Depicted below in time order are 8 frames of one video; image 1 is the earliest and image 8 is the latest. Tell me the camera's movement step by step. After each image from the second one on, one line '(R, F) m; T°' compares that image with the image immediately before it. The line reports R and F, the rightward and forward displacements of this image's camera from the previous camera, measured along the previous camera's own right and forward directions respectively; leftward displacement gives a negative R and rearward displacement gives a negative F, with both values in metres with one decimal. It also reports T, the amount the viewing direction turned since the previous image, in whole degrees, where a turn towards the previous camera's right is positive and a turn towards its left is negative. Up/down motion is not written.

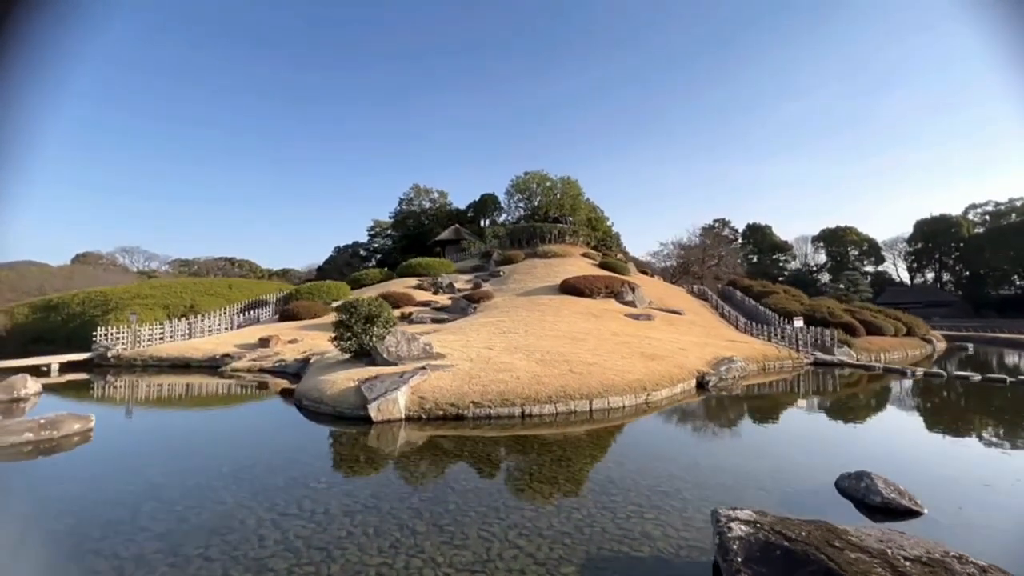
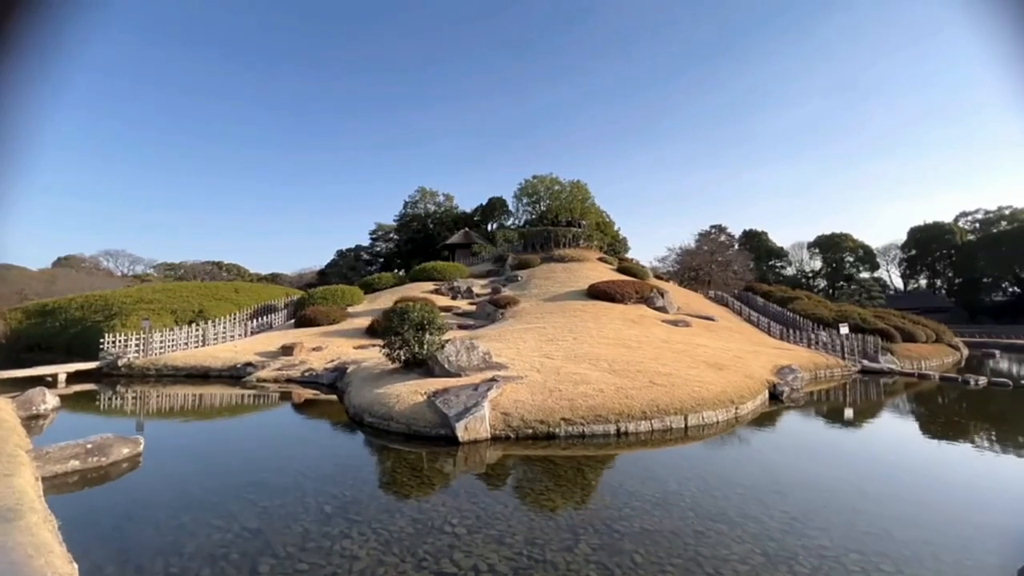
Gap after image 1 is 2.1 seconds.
(-2.4, +1.3) m; +2°
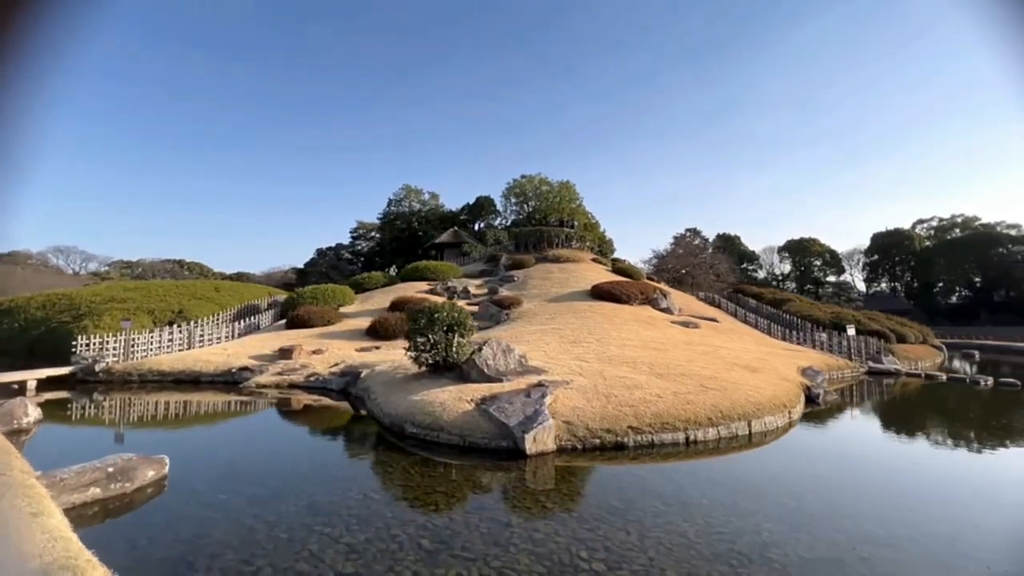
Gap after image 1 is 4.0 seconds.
(-1.9, +1.1) m; +4°
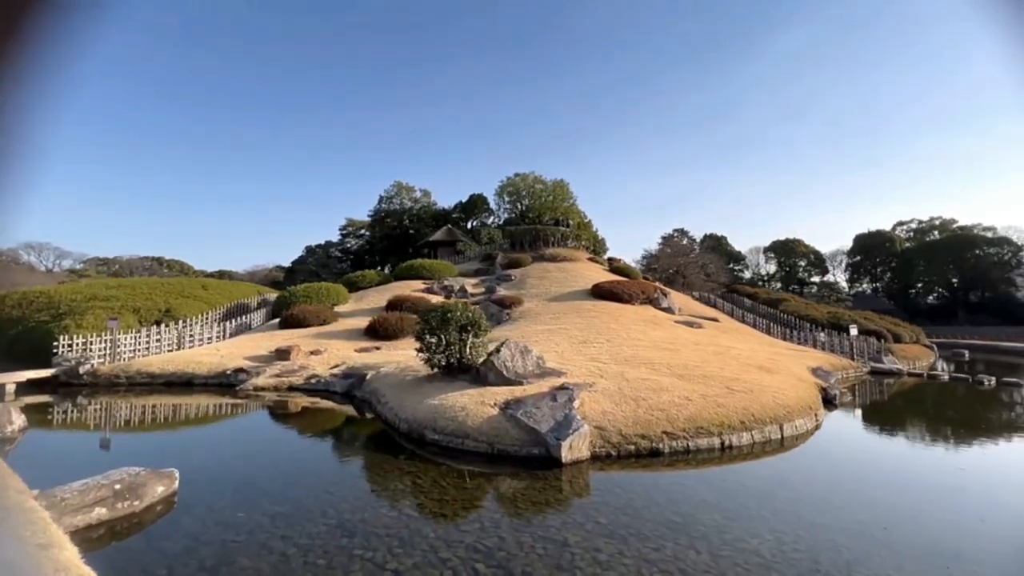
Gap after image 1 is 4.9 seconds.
(-0.9, +0.6) m; +2°
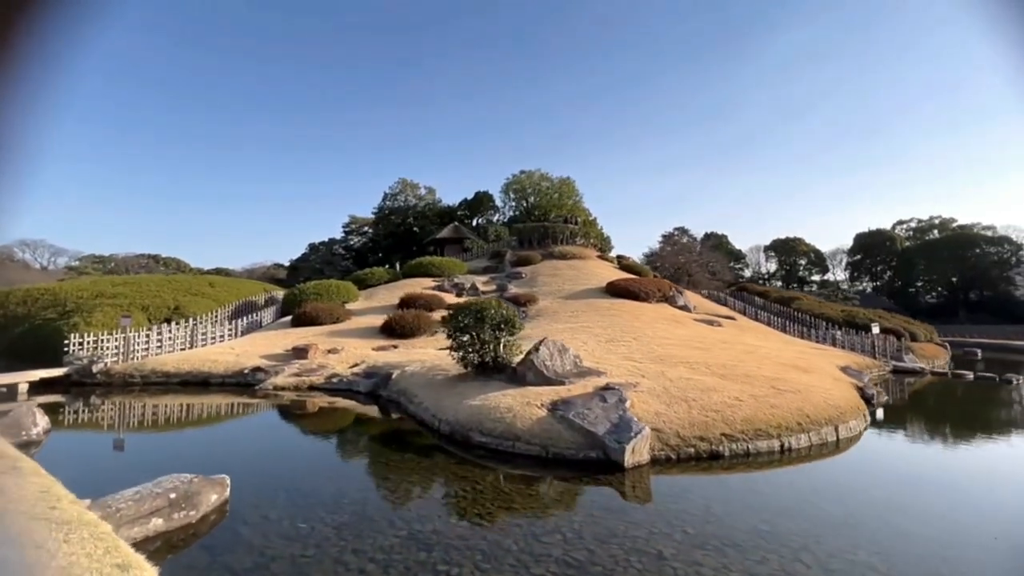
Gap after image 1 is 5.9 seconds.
(-1.0, +0.5) m; 0°
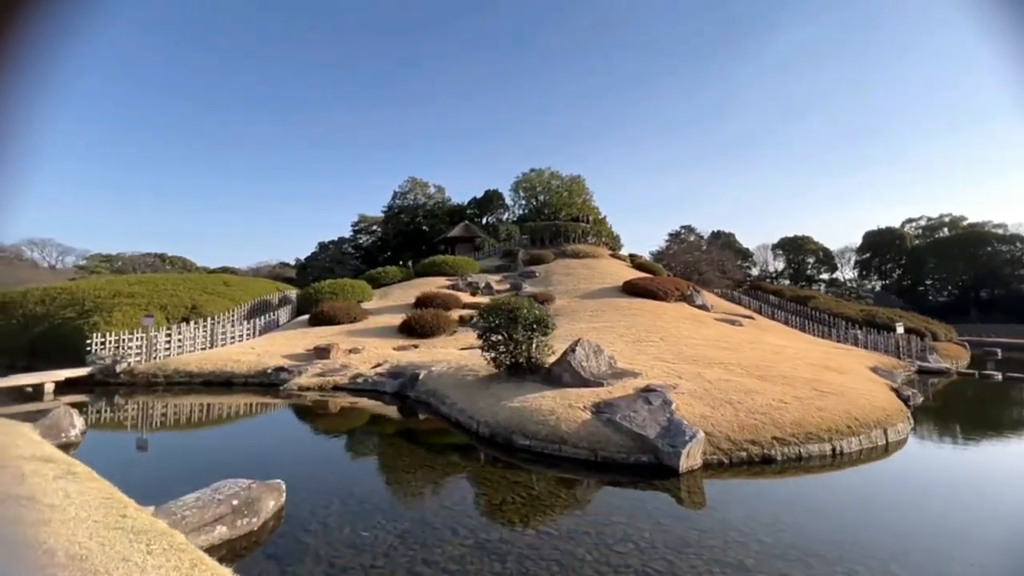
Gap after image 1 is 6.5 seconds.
(-0.8, +0.2) m; 0°
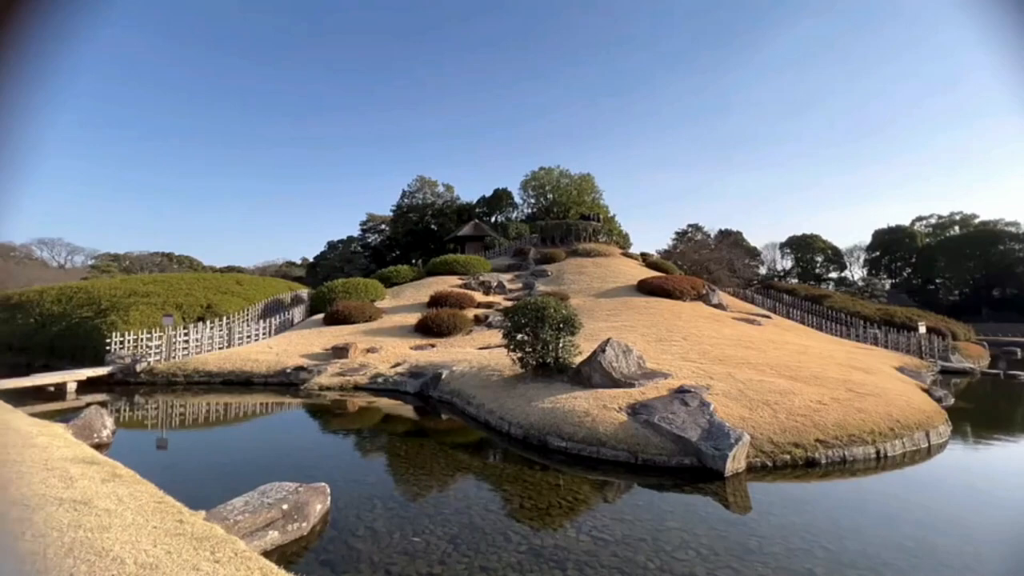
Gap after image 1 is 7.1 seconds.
(-0.6, +0.2) m; 0°
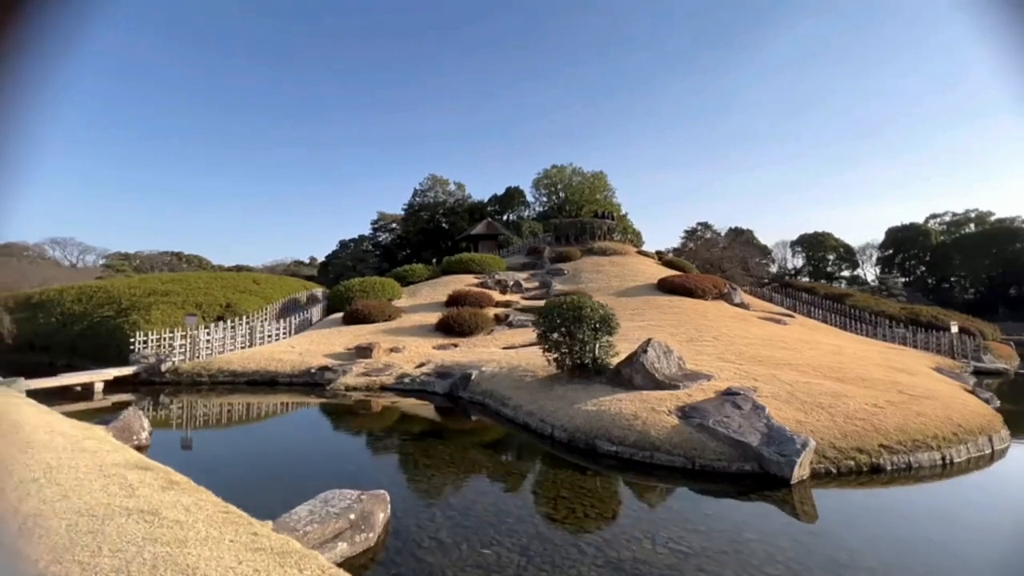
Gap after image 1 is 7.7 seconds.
(-0.8, +0.3) m; -1°
